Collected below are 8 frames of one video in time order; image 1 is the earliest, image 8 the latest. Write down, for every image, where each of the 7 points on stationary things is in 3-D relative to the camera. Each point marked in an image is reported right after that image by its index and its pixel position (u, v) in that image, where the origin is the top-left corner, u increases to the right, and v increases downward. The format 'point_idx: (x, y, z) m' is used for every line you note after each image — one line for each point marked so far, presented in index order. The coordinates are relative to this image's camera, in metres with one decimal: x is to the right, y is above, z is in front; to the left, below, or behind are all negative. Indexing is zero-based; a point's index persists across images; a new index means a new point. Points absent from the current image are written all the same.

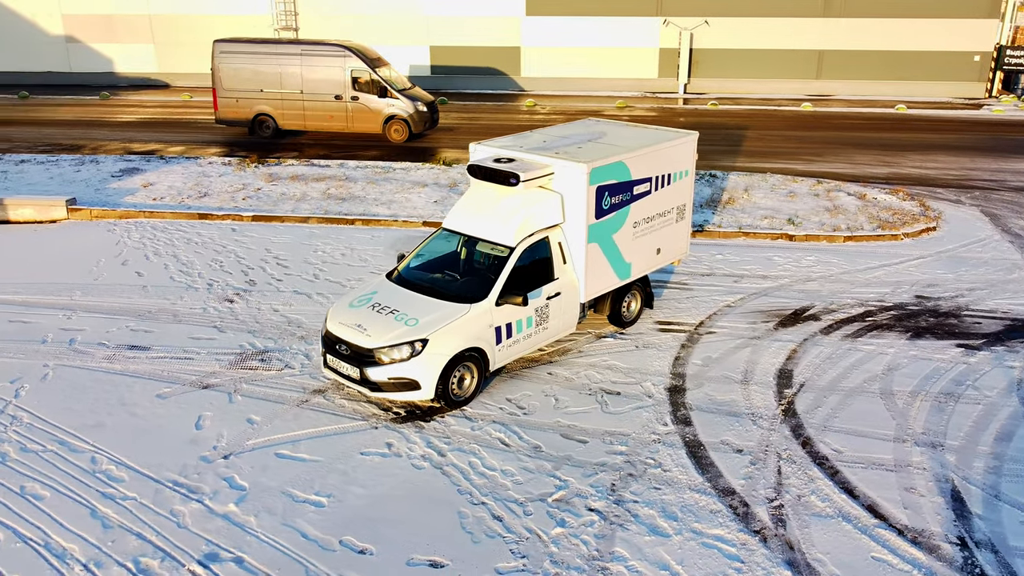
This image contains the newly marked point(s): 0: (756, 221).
0: (+4.5, +1.2, +15.0) m
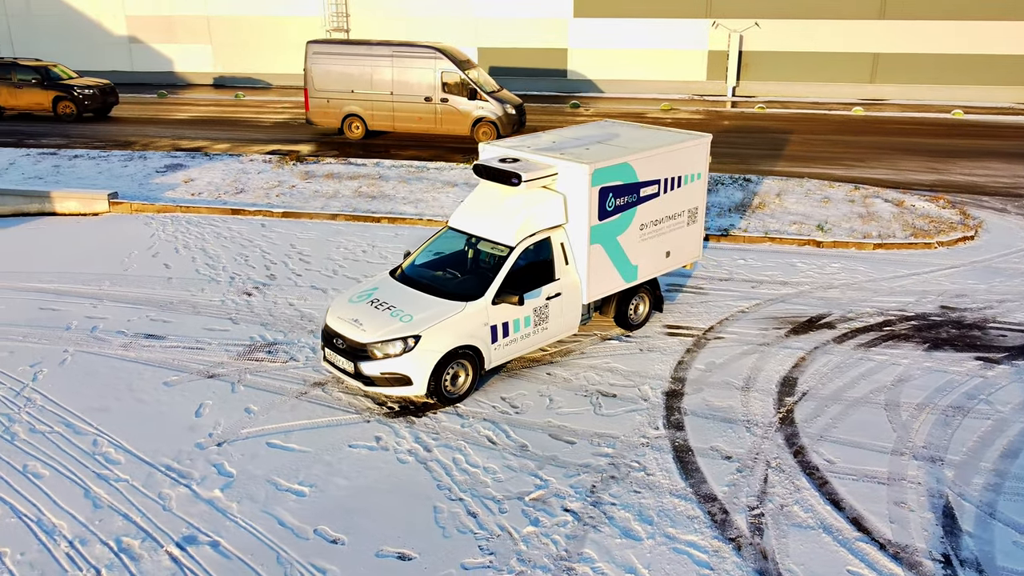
0: (+4.9, +1.1, +14.8) m
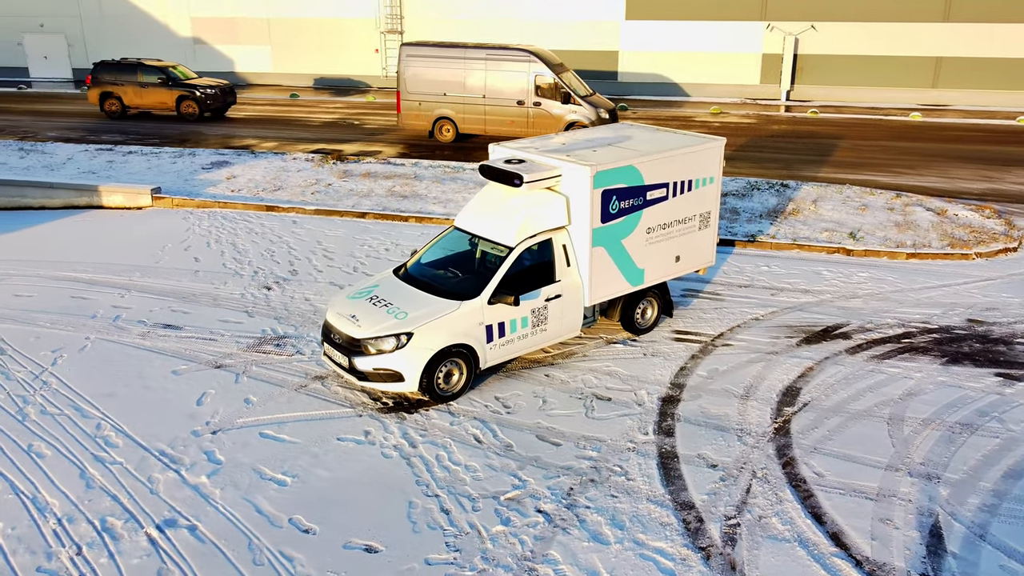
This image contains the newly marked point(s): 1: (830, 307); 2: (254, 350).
0: (+5.4, +1.0, +14.4) m
1: (+4.4, -0.3, +11.4) m
2: (-3.1, -0.7, +9.7) m
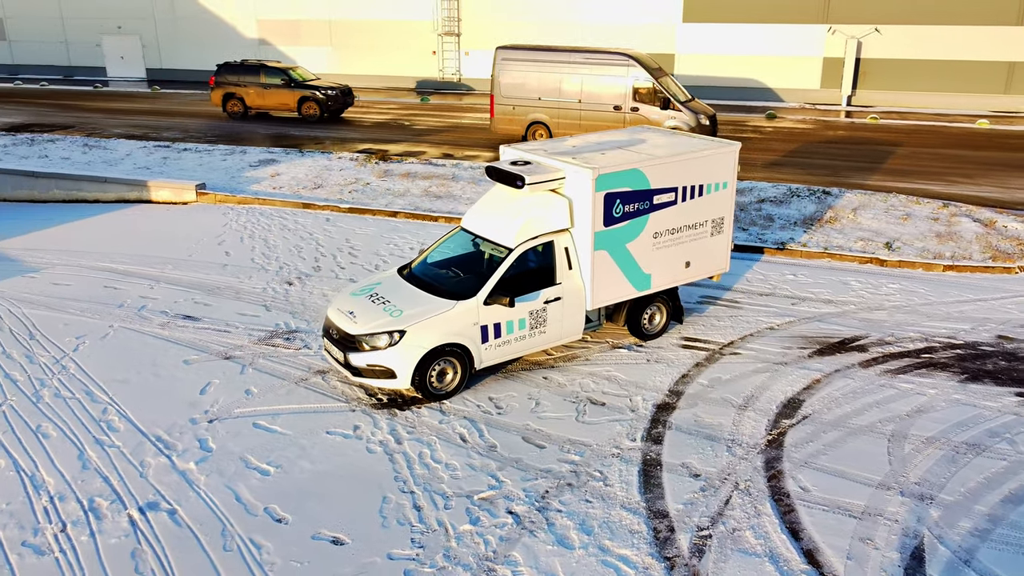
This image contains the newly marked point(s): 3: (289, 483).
0: (+5.8, +0.8, +14.0) m
1: (+4.6, -0.4, +11.0) m
2: (-3.0, -0.7, +10.0) m
3: (-2.0, -1.7, +7.1) m
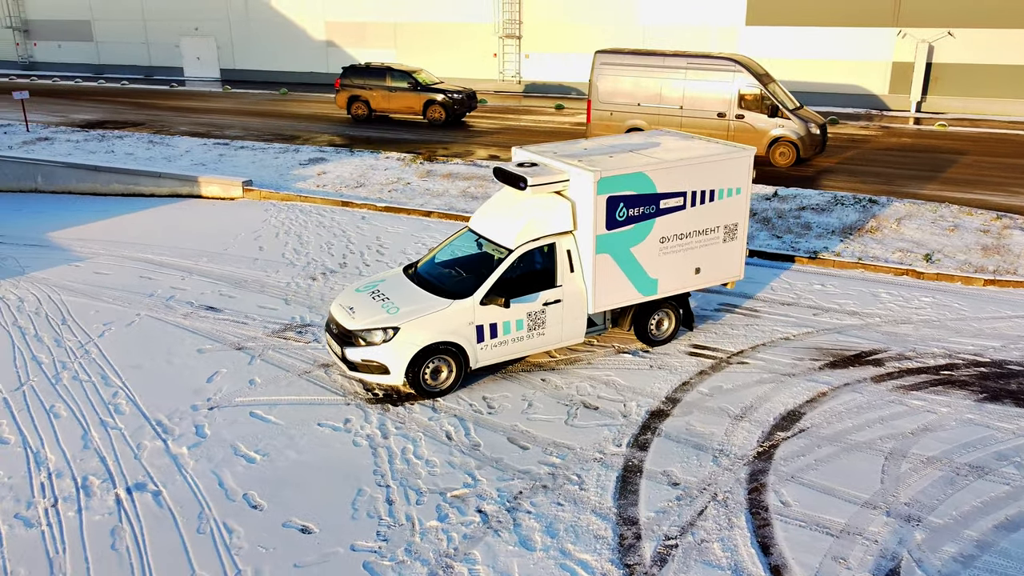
0: (+6.2, +0.6, +13.5) m
1: (+4.7, -0.6, +10.6) m
2: (-3.0, -0.6, +10.3) m
3: (-2.2, -1.7, +7.3) m
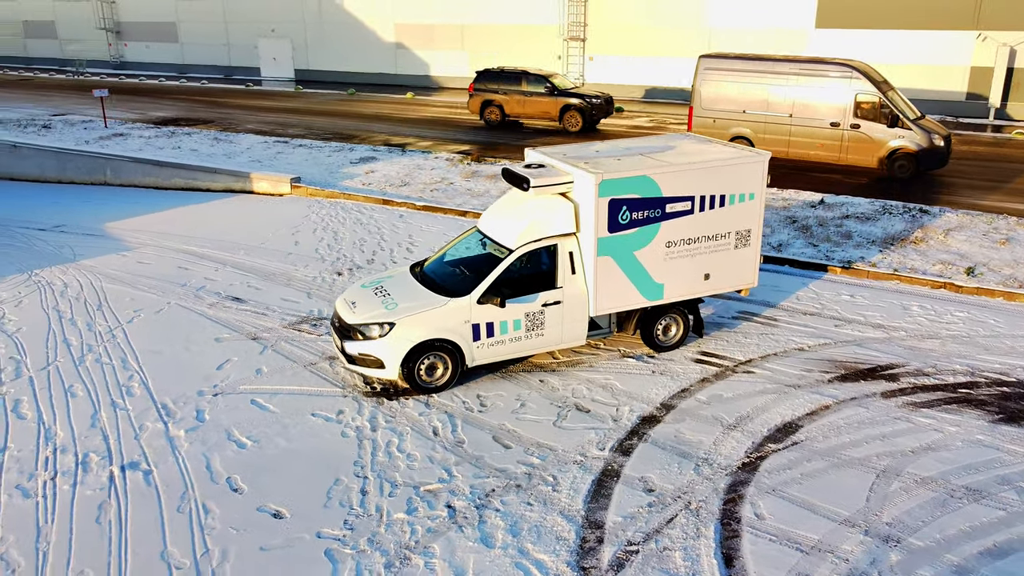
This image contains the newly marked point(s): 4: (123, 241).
0: (+6.6, +0.4, +12.9) m
1: (+4.8, -0.7, +10.3) m
2: (-2.9, -0.5, +10.6) m
3: (-2.4, -1.6, +7.6) m
4: (-7.2, +0.9, +15.0) m
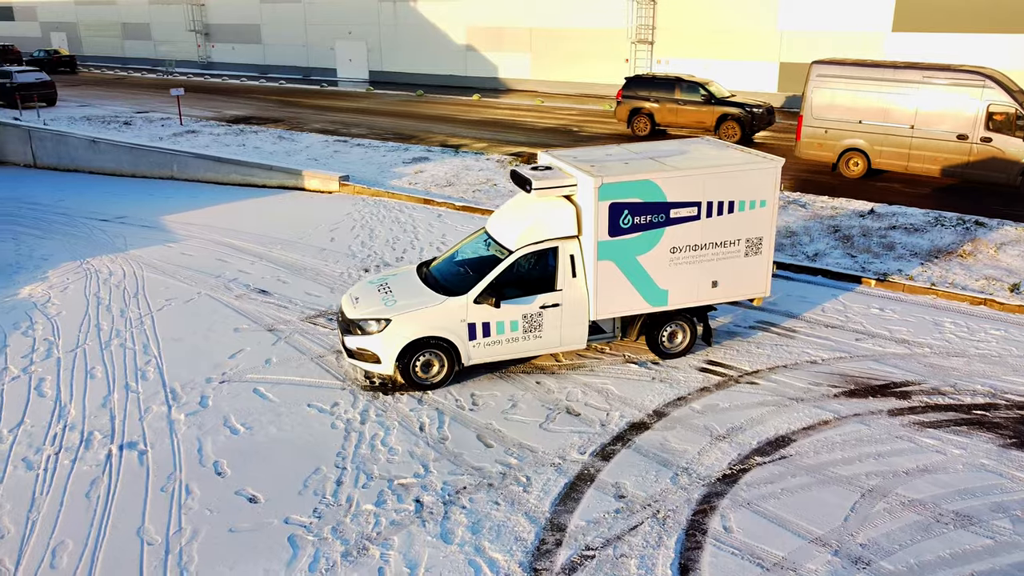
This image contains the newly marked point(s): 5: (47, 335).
0: (+7.0, +0.1, +12.3) m
1: (+4.9, -0.9, +9.8) m
2: (-2.7, -0.4, +10.9) m
3: (-2.6, -1.5, +7.9) m
4: (-6.5, +1.1, +15.7) m
5: (-6.0, -0.6, +10.4) m
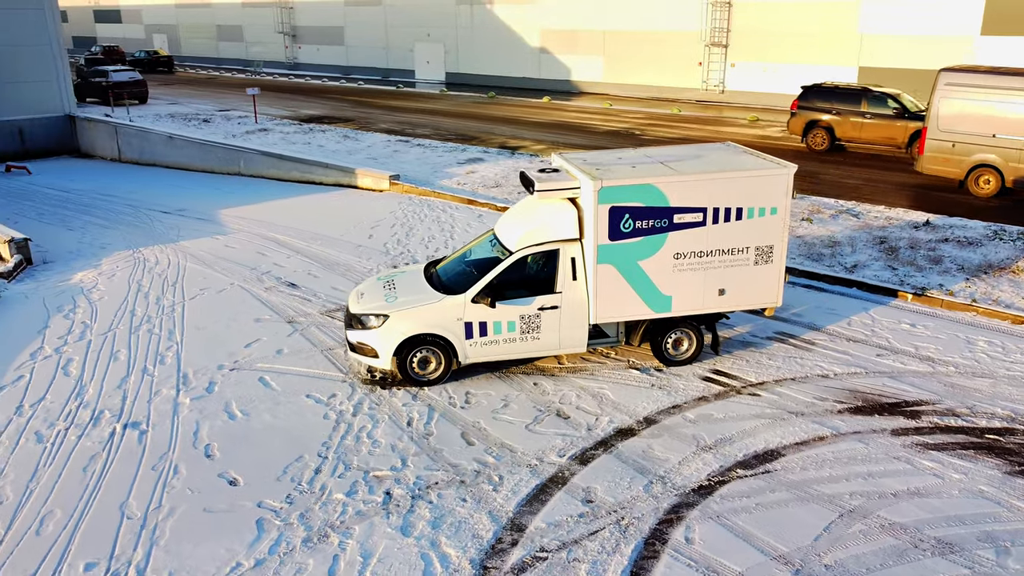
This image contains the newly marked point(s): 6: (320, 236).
0: (+7.2, -0.1, +11.7) m
1: (+4.9, -1.1, +9.4) m
2: (-2.5, -0.4, +11.2) m
3: (-2.7, -1.4, +8.2) m
4: (-5.8, +1.2, +16.4) m
5: (-5.8, -0.4, +11.1) m
6: (-3.6, +1.0, +15.2) m
